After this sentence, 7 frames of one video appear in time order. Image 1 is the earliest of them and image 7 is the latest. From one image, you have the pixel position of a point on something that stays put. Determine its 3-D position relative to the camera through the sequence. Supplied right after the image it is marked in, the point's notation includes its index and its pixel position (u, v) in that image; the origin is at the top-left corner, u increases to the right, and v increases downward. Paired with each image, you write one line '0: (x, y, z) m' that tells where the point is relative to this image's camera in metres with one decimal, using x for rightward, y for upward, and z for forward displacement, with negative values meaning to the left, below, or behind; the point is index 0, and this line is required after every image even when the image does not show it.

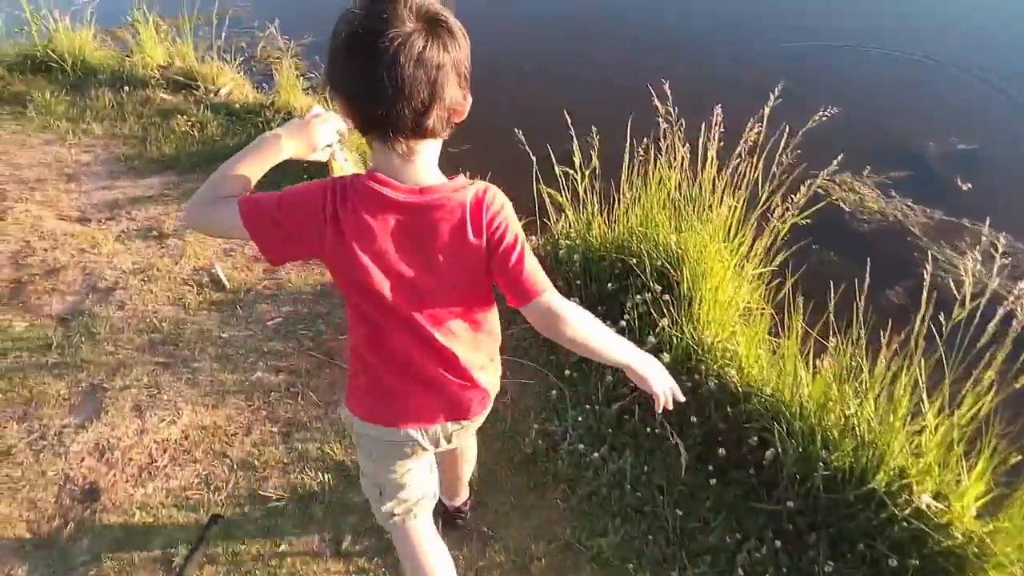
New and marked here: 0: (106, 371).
0: (-2.1, -0.4, +3.9) m
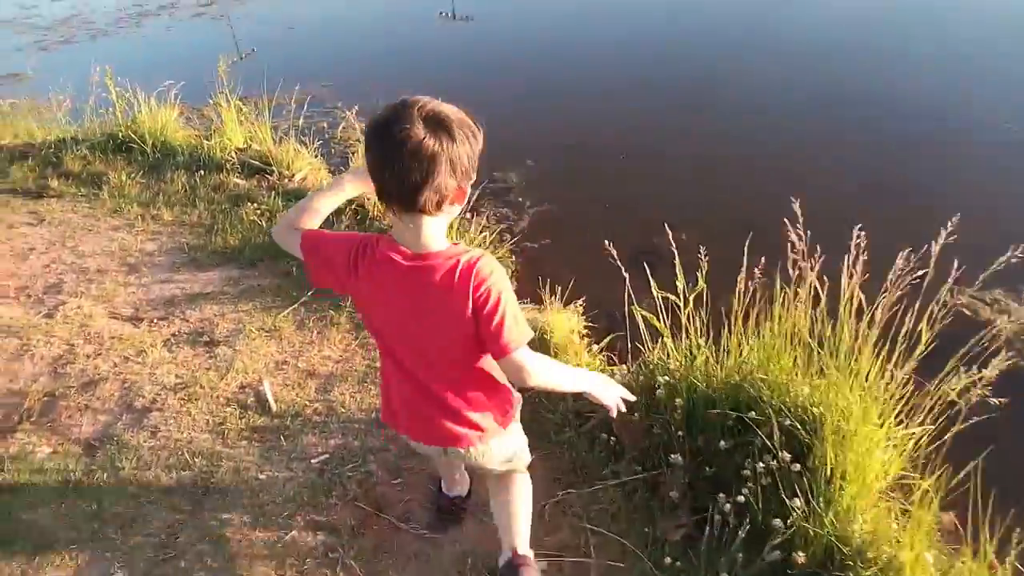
0: (-1.7, -1.0, +3.3) m
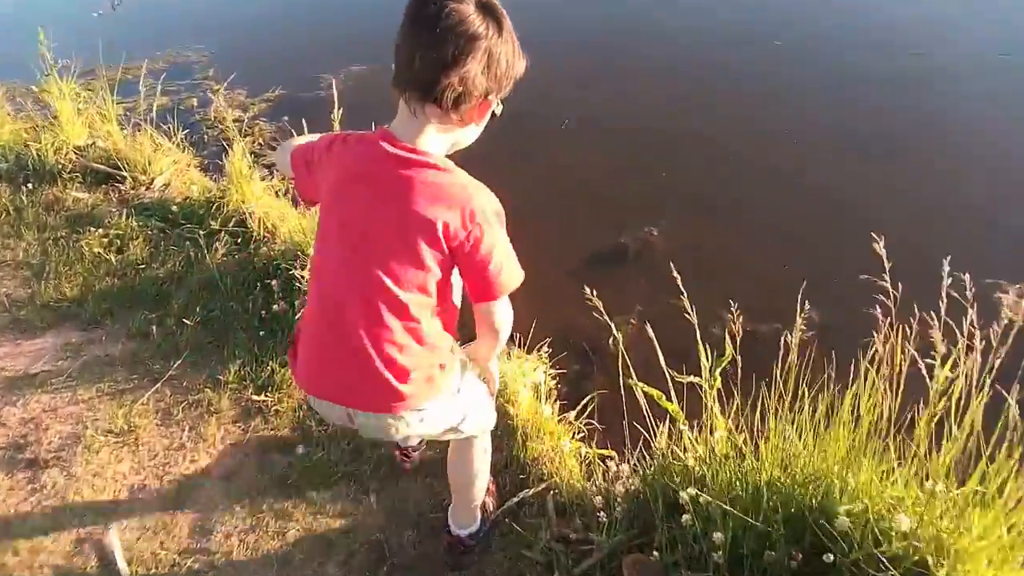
0: (-1.7, -1.5, +2.1) m
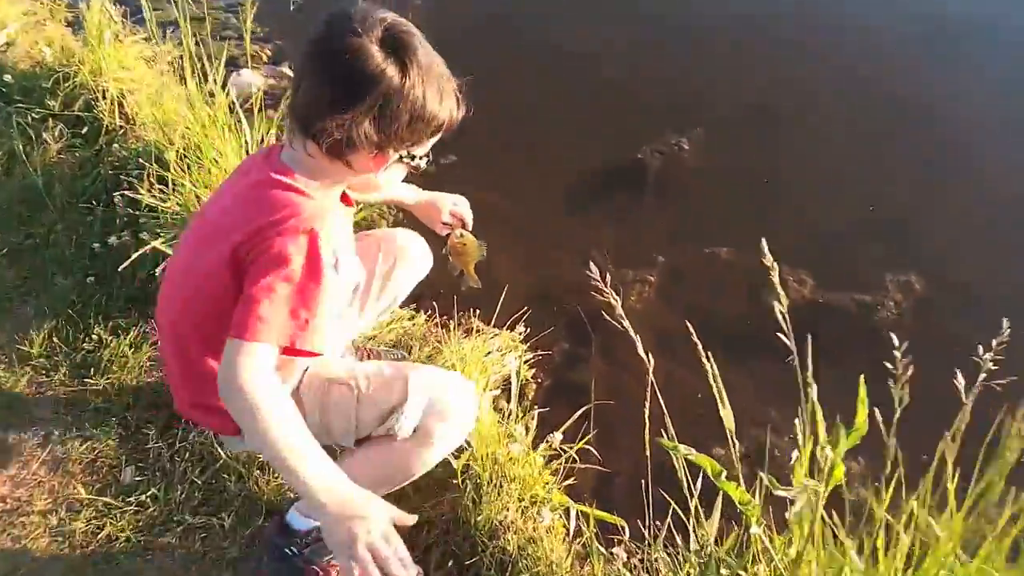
0: (-1.9, -1.5, +0.9) m
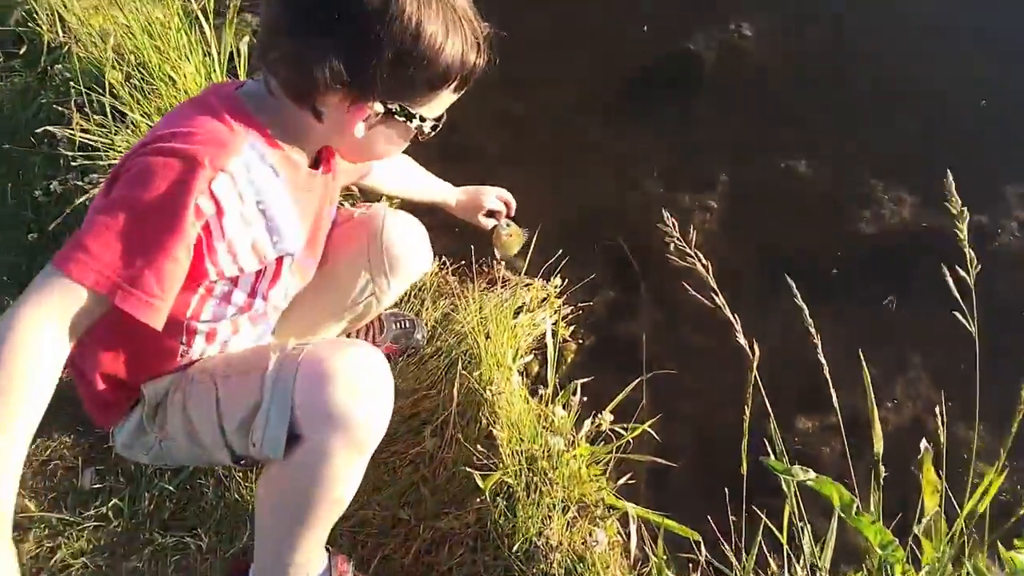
0: (-1.8, -1.6, +0.7) m
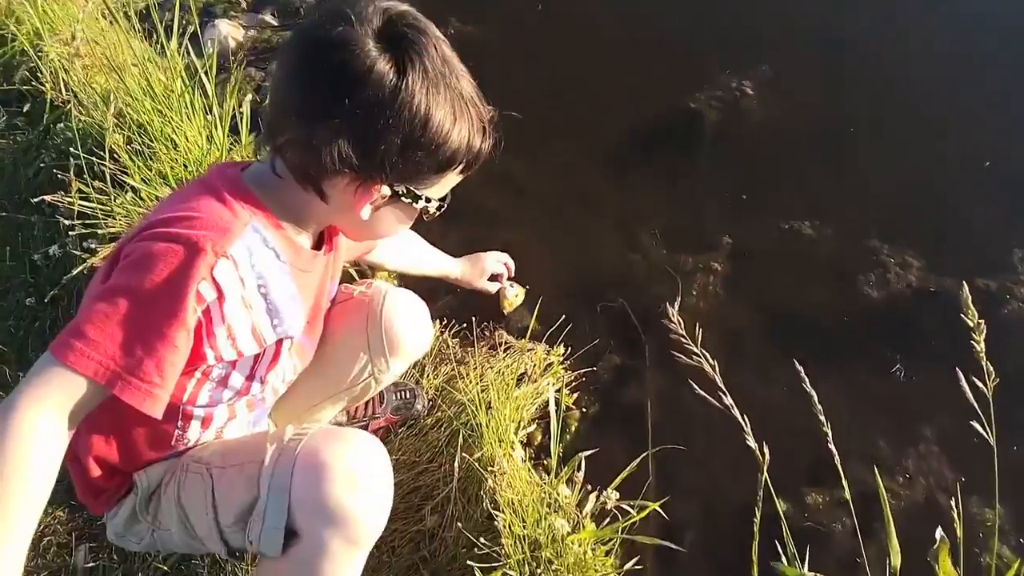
0: (-1.8, -1.7, +0.6) m
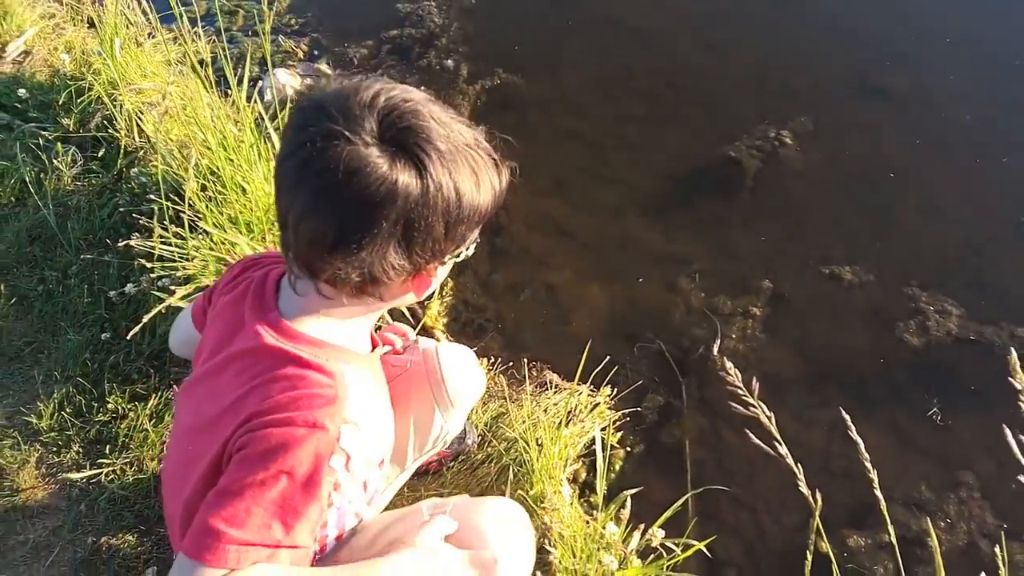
0: (-1.7, -1.7, +0.7) m
